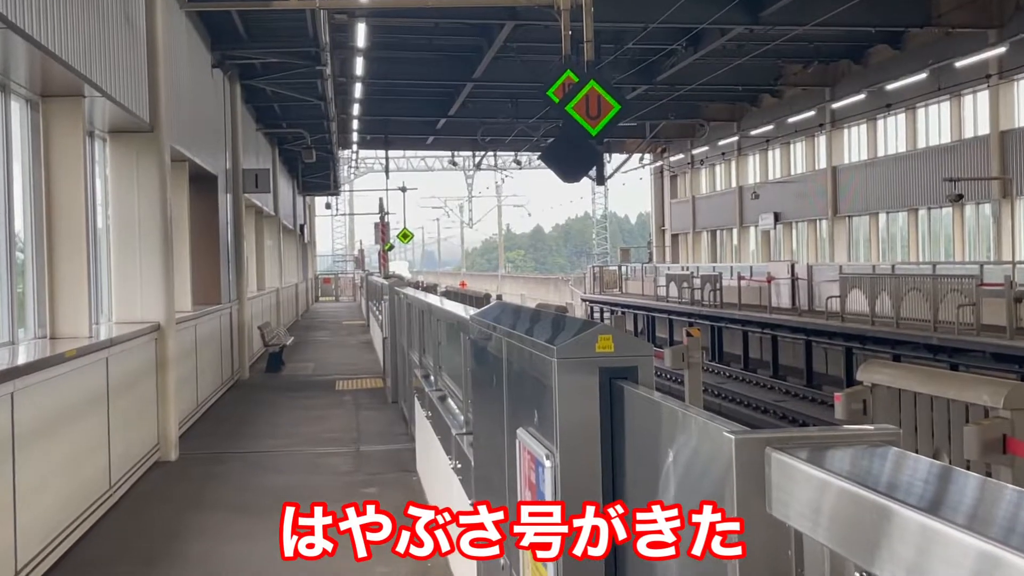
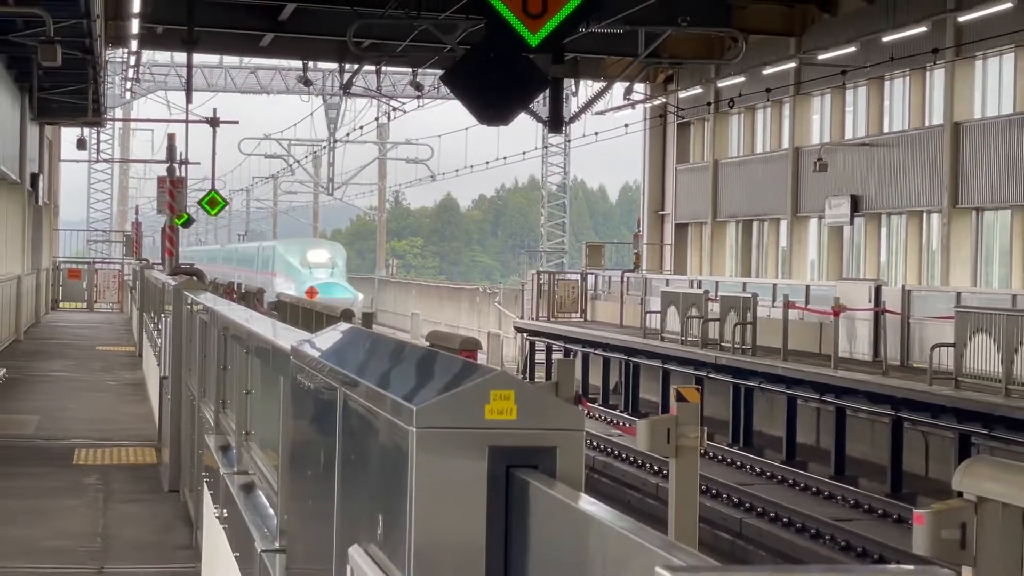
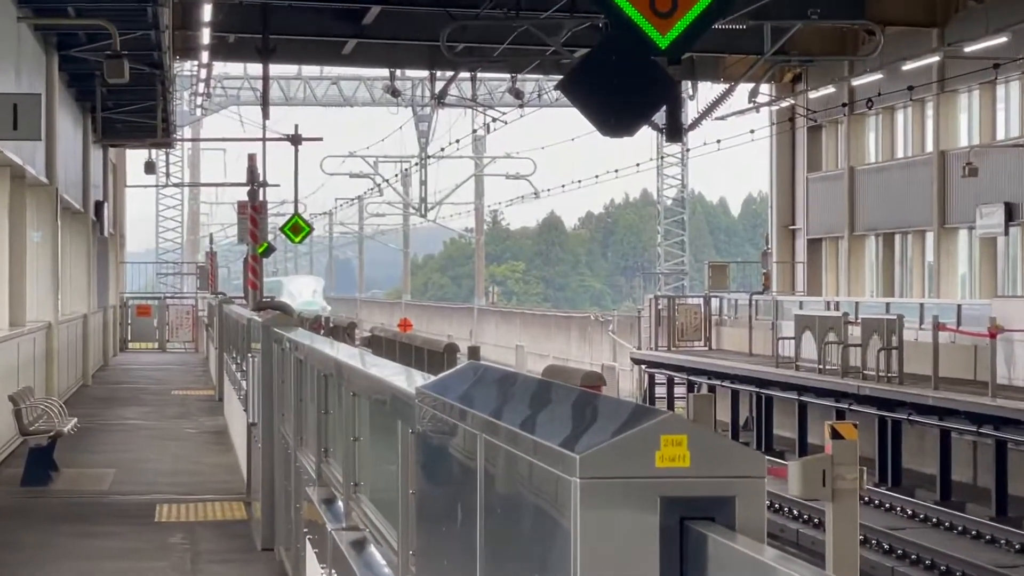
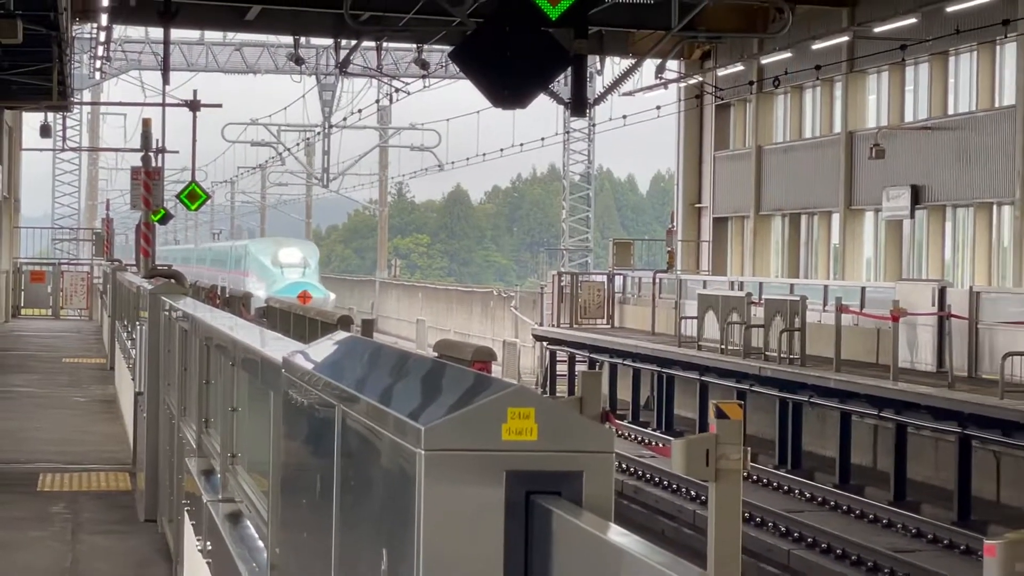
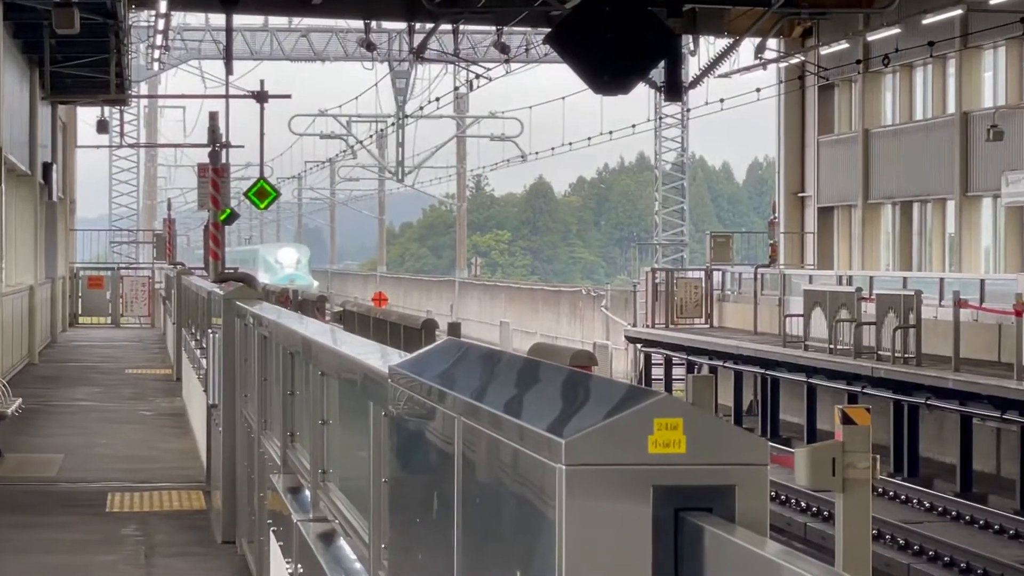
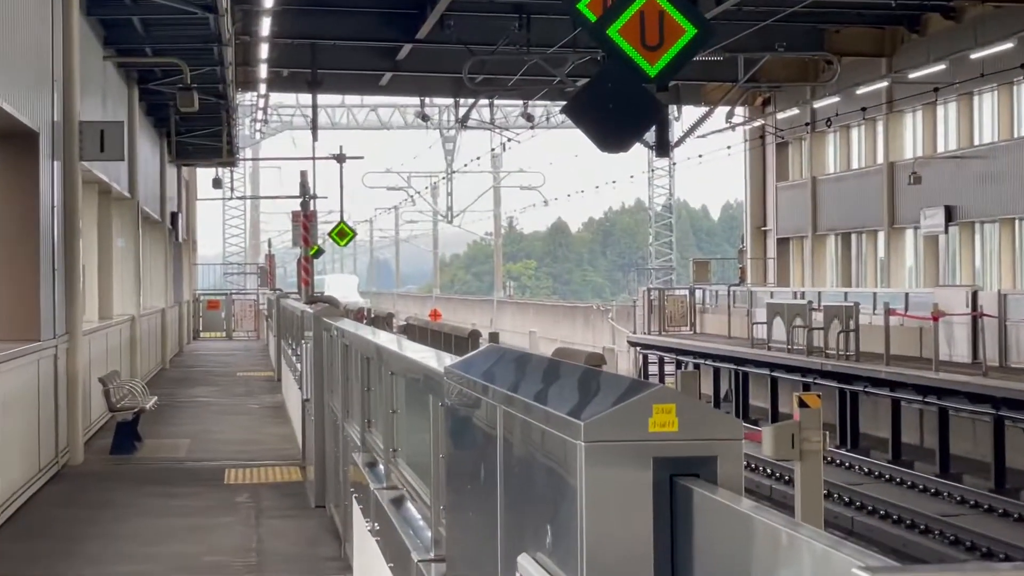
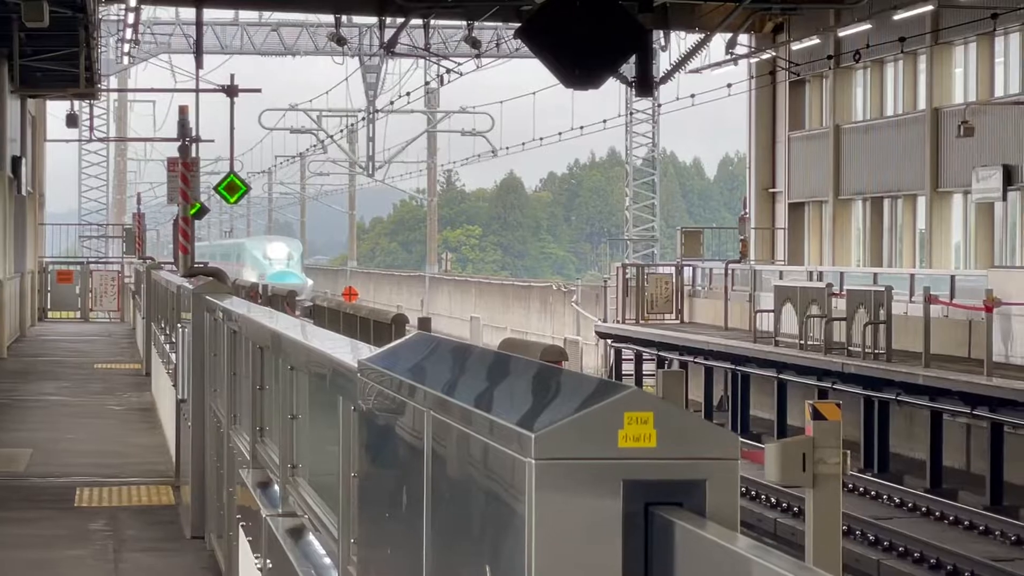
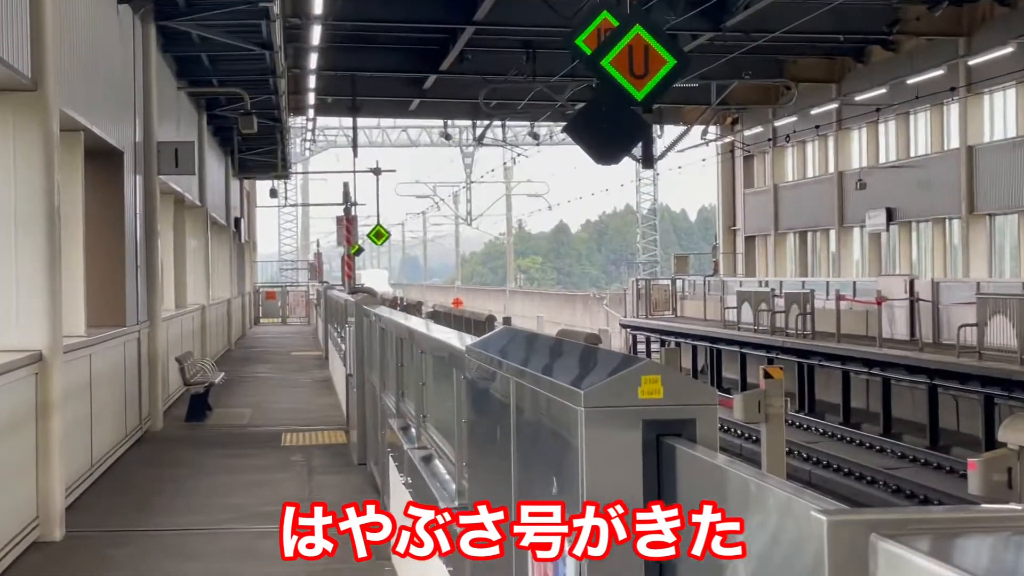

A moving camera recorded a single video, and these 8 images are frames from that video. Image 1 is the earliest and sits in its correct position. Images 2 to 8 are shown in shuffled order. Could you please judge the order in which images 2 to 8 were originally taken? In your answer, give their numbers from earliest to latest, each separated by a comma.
8, 6, 3, 5, 7, 4, 2
